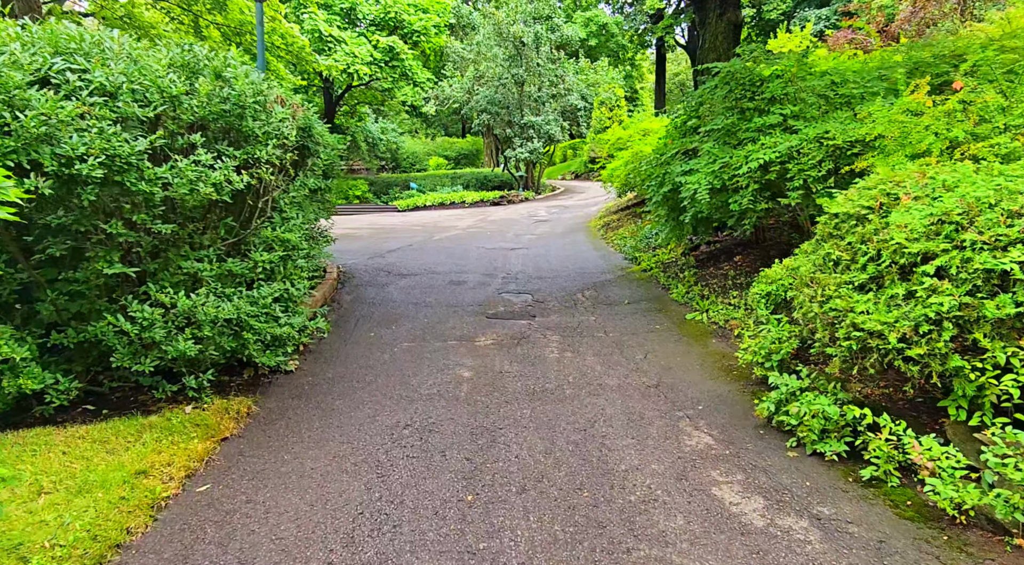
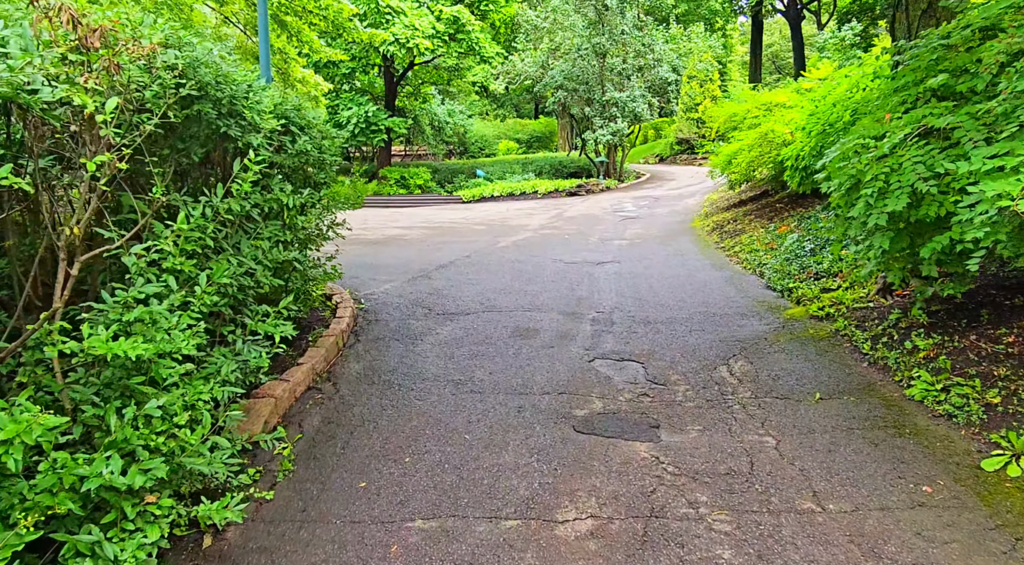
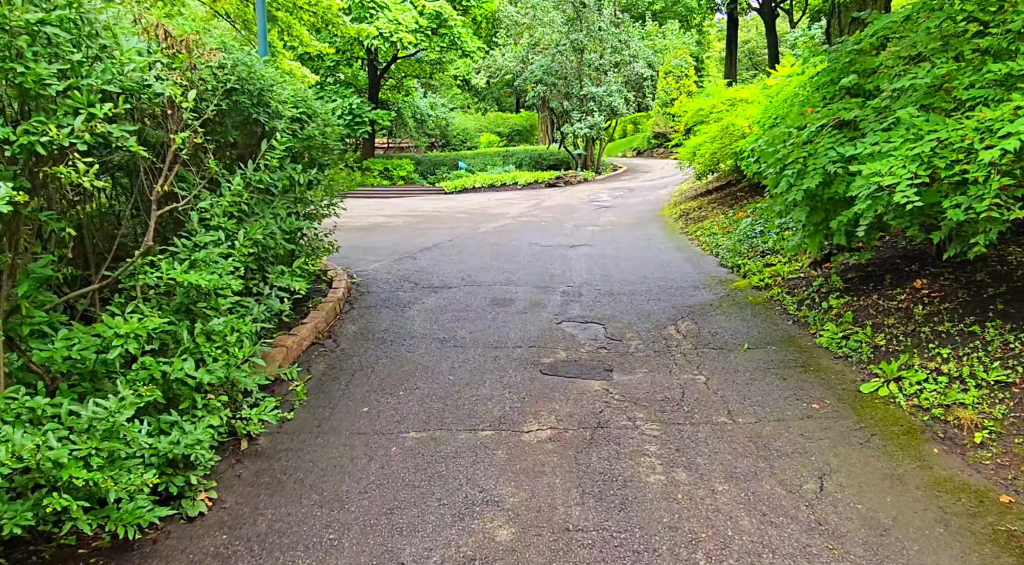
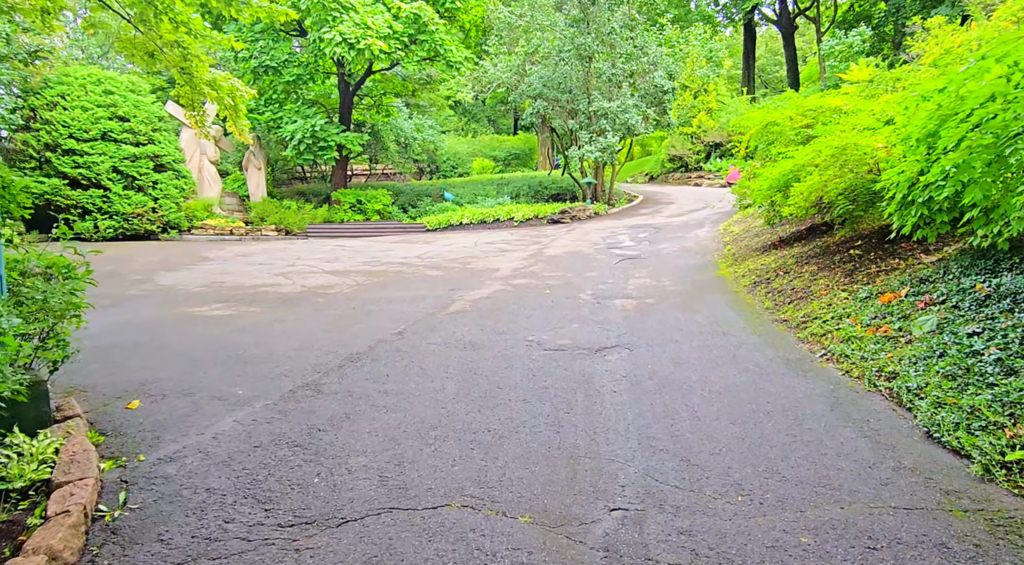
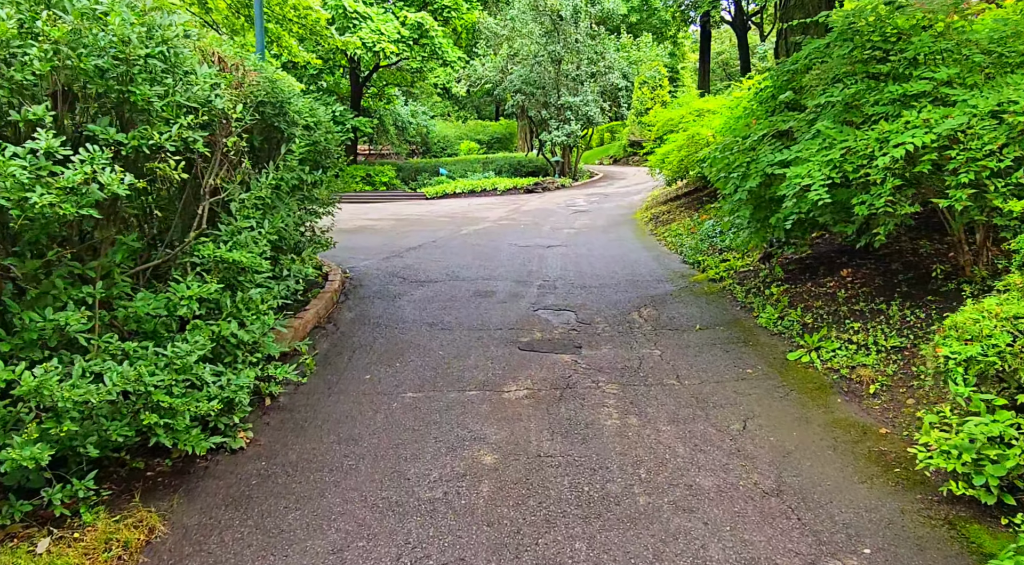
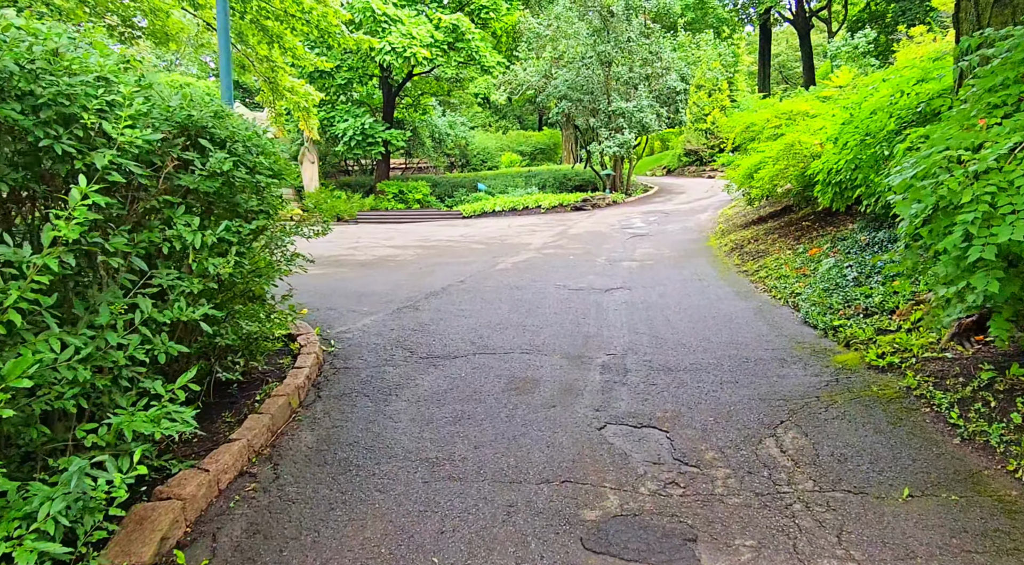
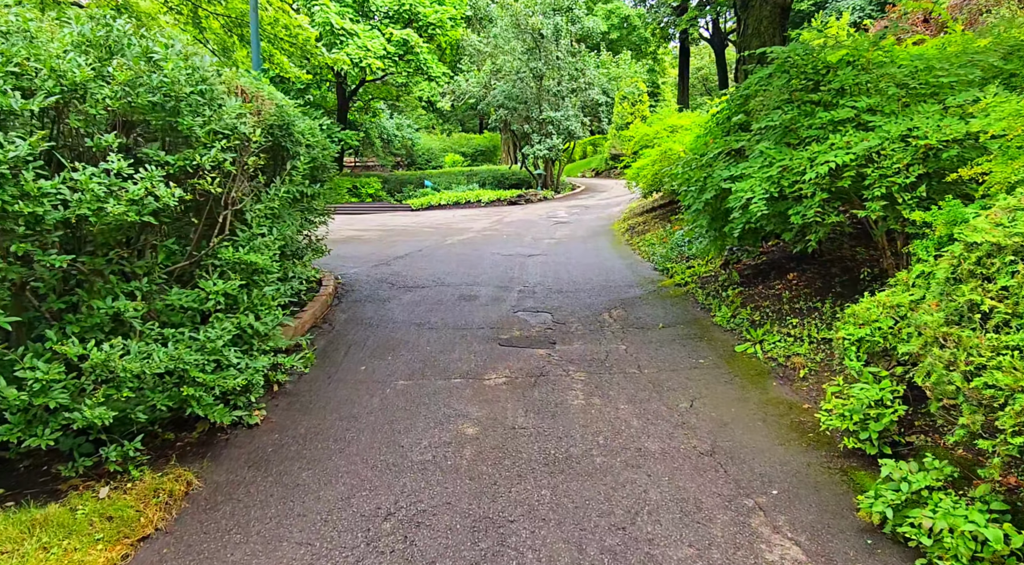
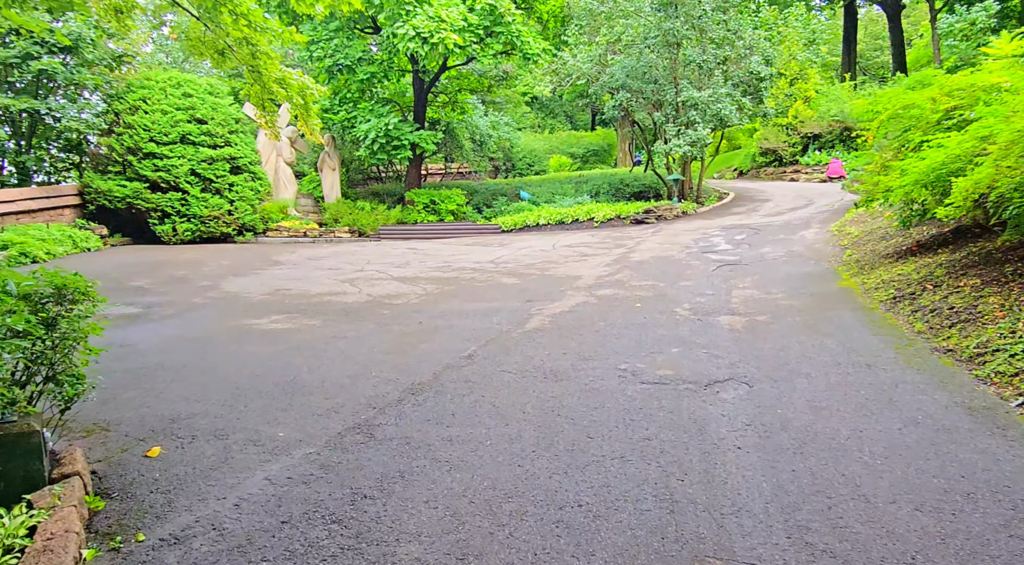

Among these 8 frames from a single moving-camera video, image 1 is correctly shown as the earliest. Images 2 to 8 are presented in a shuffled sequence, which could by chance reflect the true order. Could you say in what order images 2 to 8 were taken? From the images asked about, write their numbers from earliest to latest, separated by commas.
7, 5, 3, 2, 6, 4, 8
